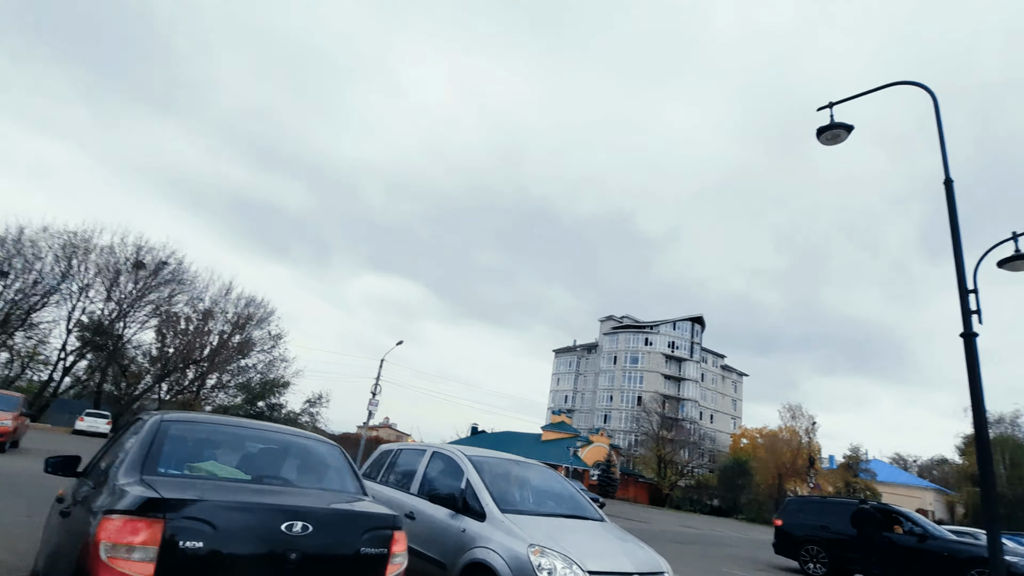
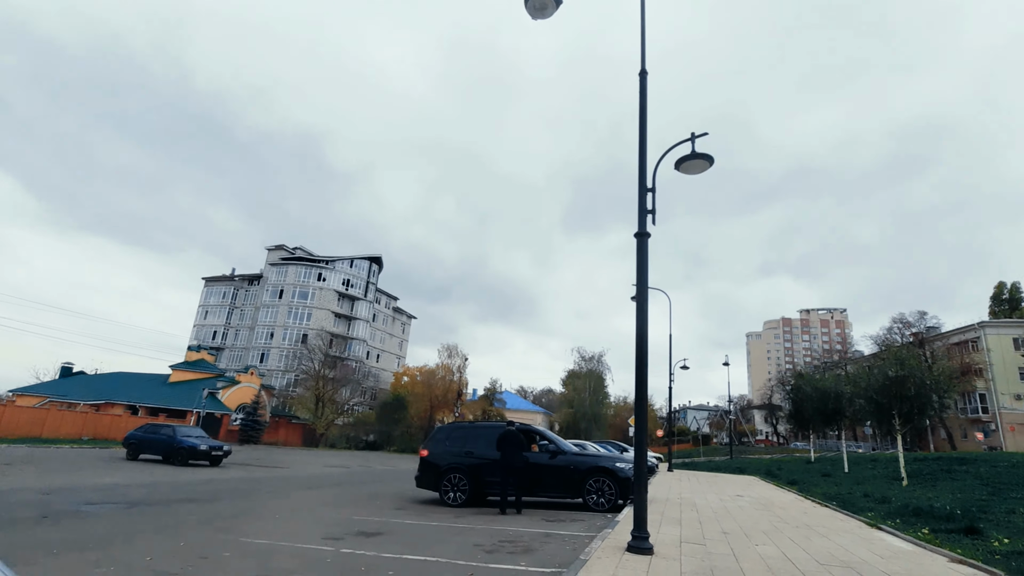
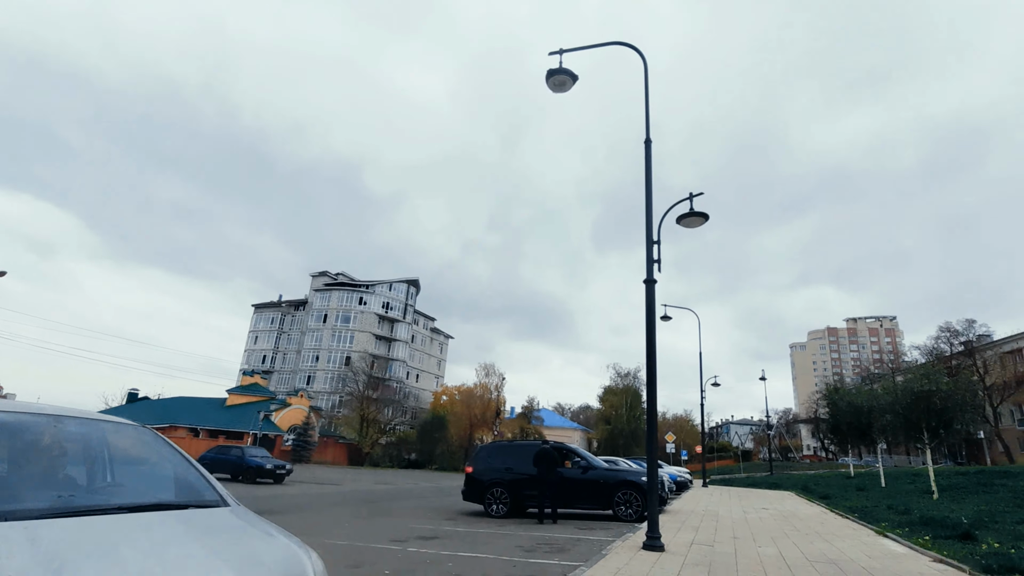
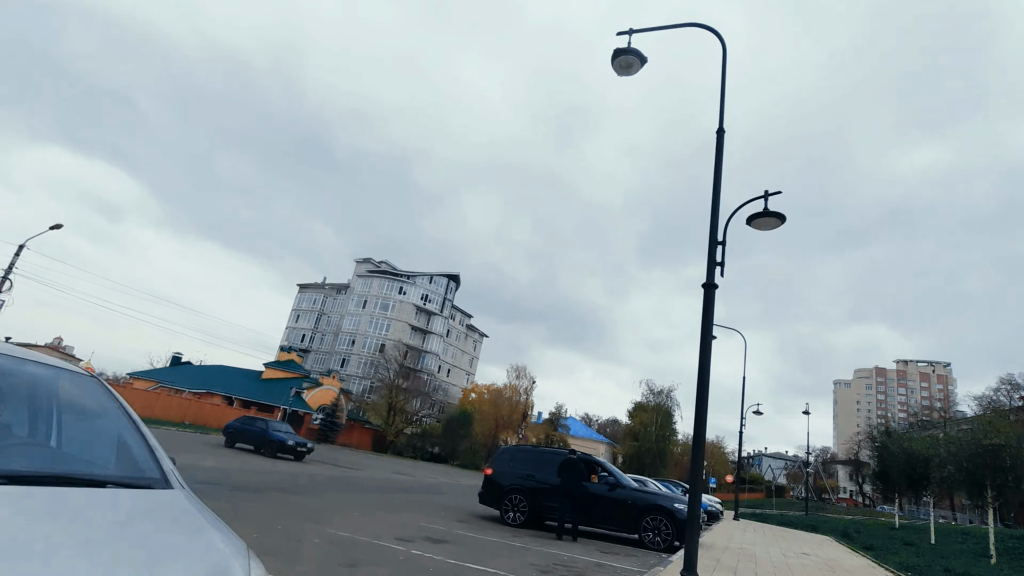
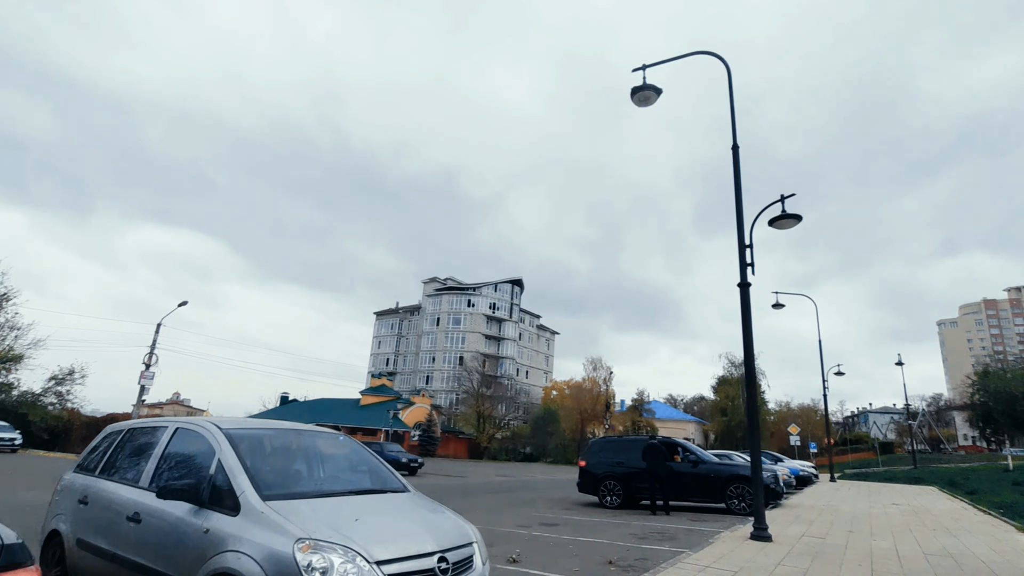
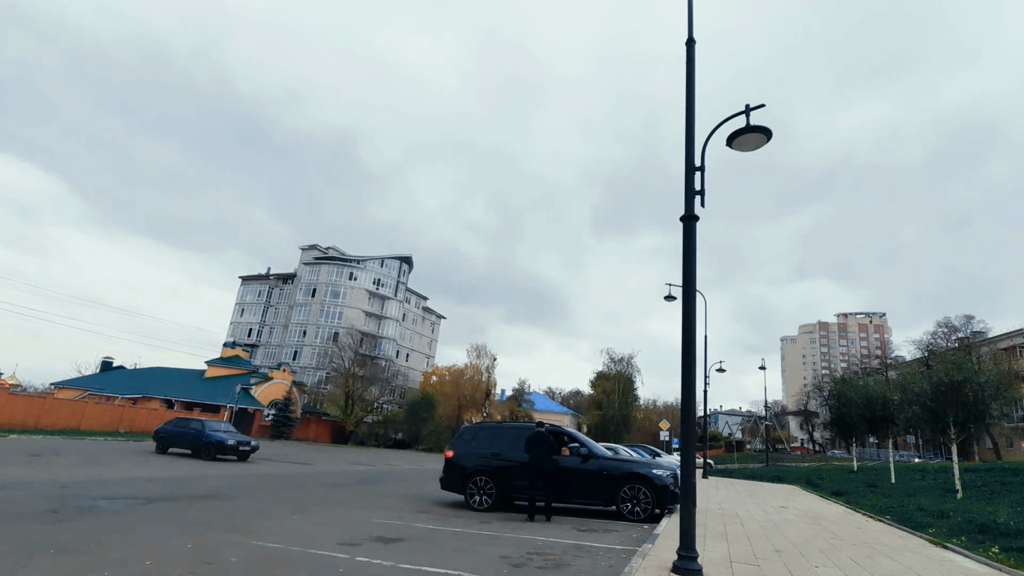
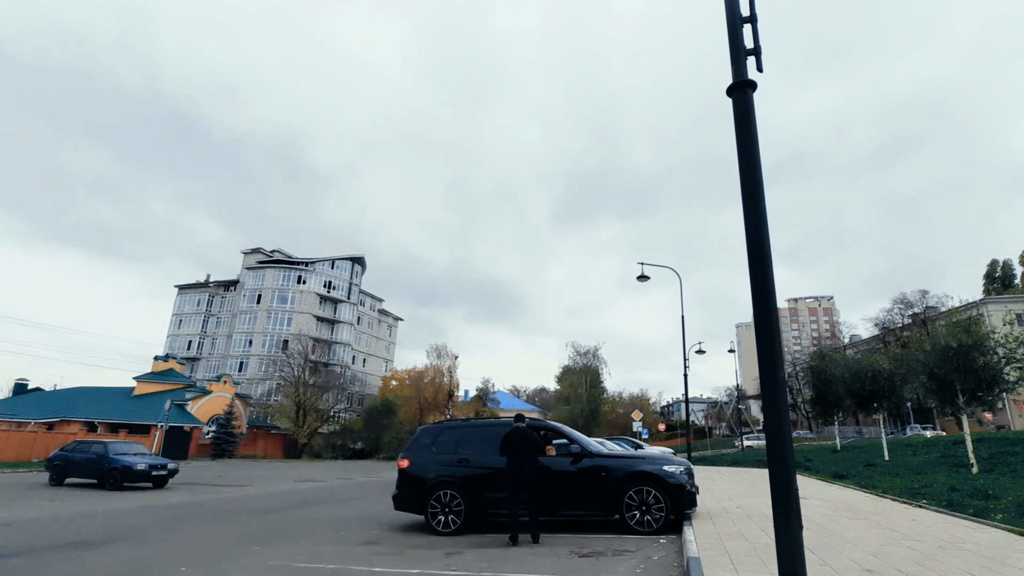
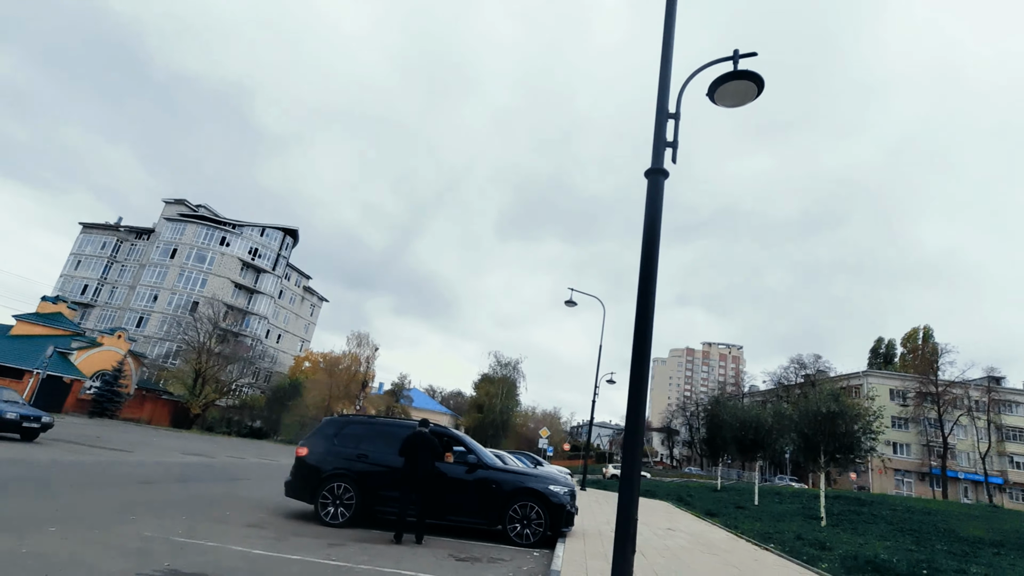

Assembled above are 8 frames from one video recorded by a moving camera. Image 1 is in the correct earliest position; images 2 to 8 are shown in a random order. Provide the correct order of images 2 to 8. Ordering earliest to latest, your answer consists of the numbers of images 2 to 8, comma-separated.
5, 3, 4, 2, 6, 8, 7
